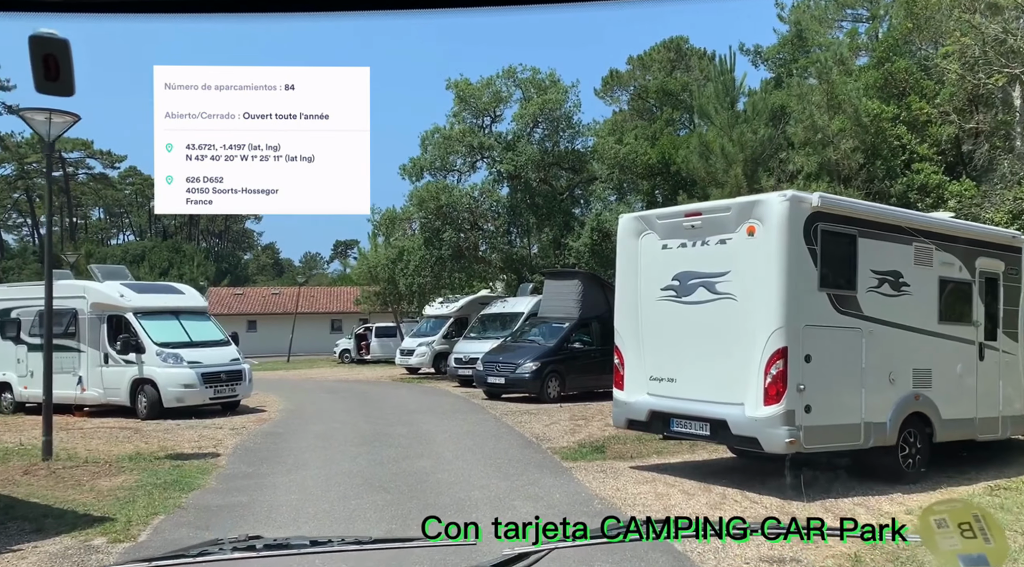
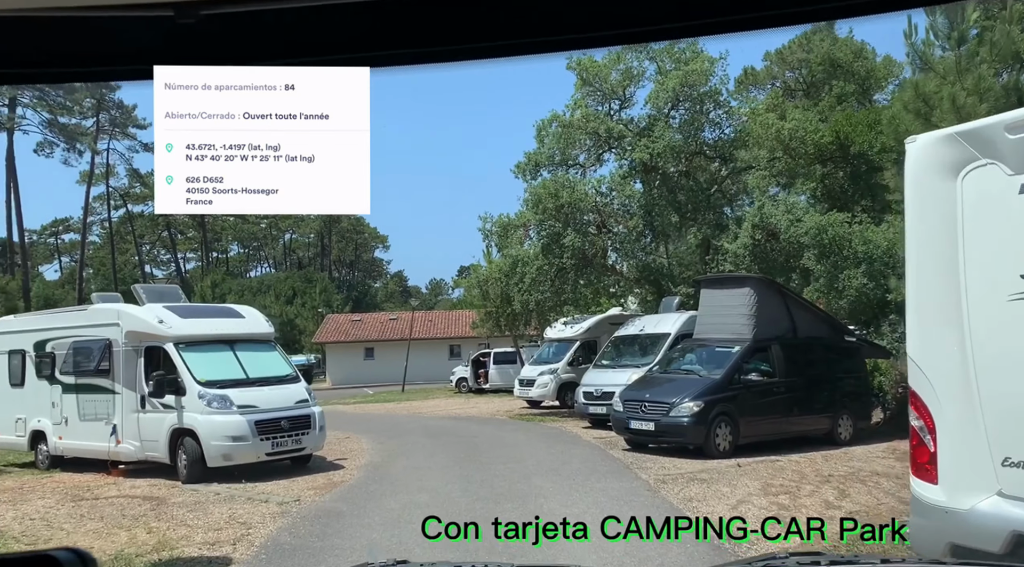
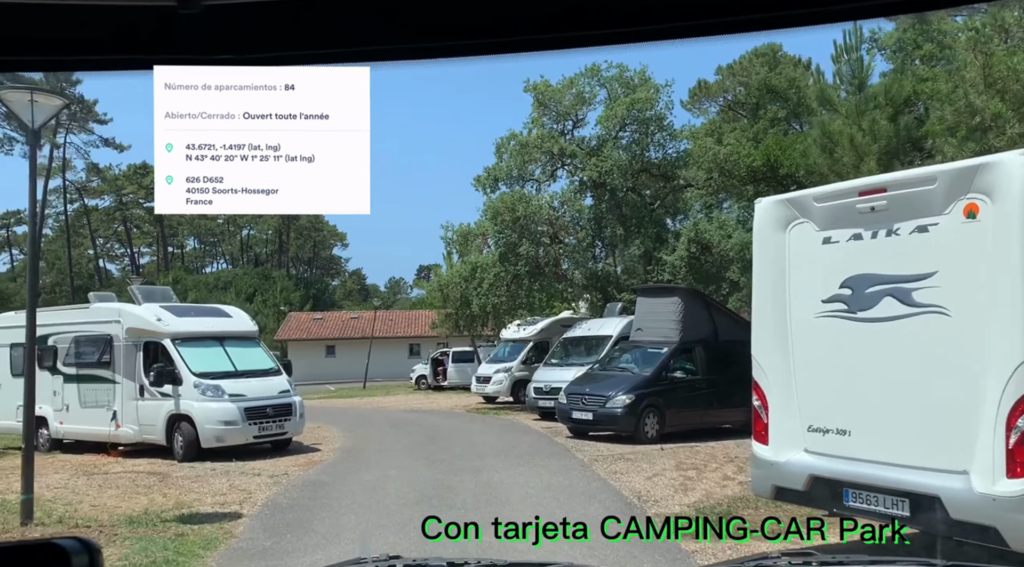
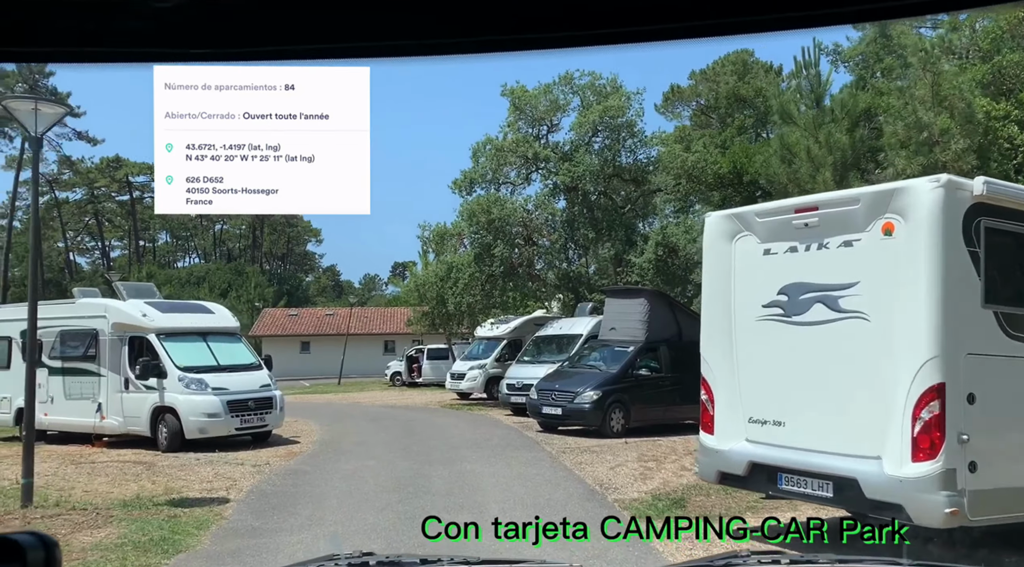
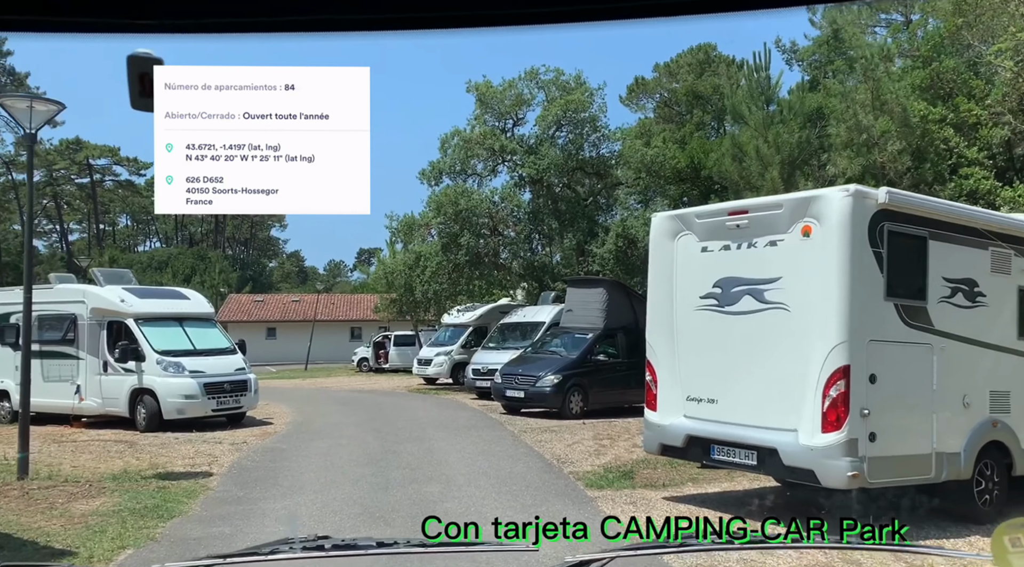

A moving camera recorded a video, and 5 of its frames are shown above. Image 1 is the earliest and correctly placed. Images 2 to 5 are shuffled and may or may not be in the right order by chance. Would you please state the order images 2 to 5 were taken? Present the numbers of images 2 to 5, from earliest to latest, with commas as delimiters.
5, 4, 3, 2
